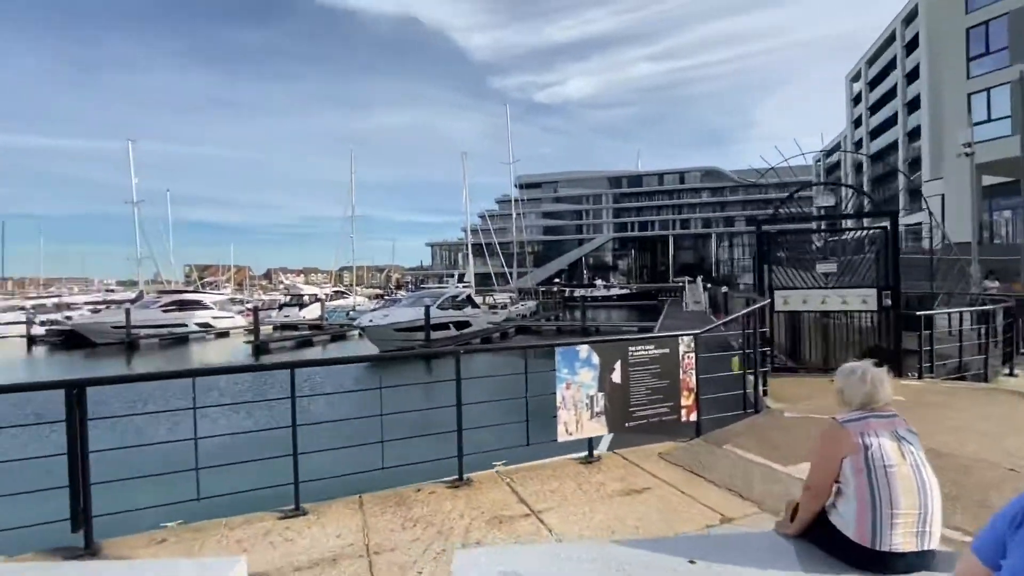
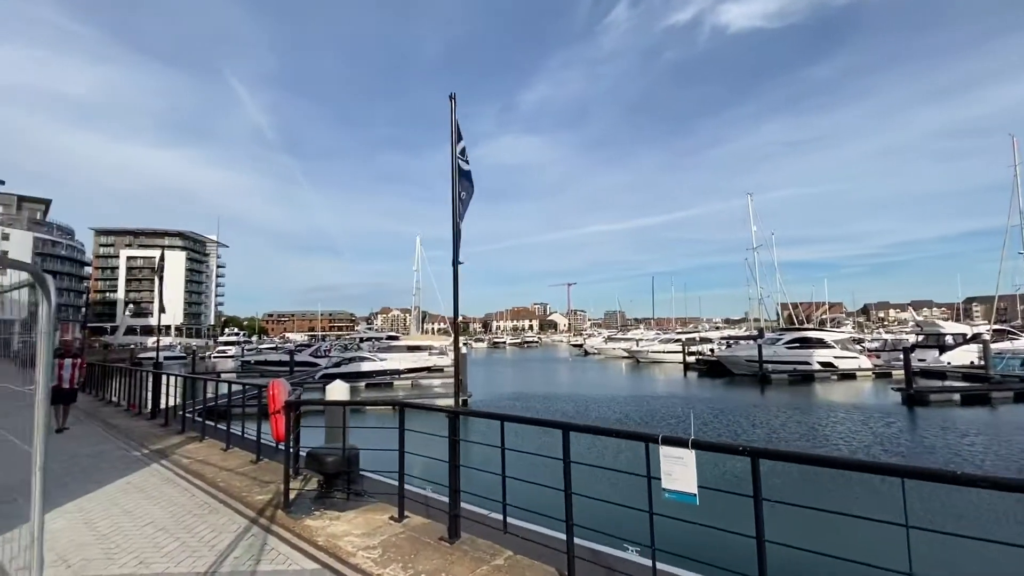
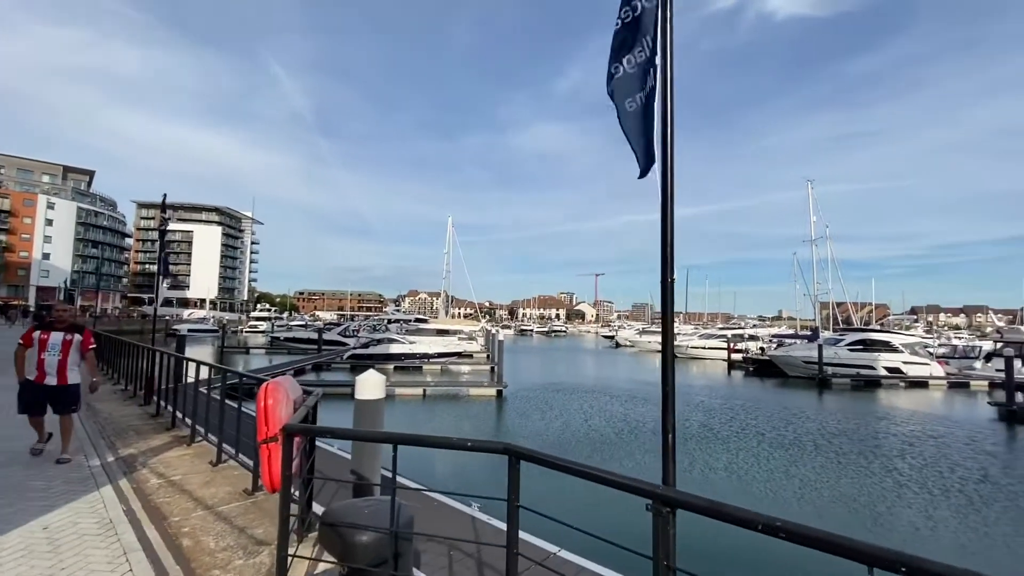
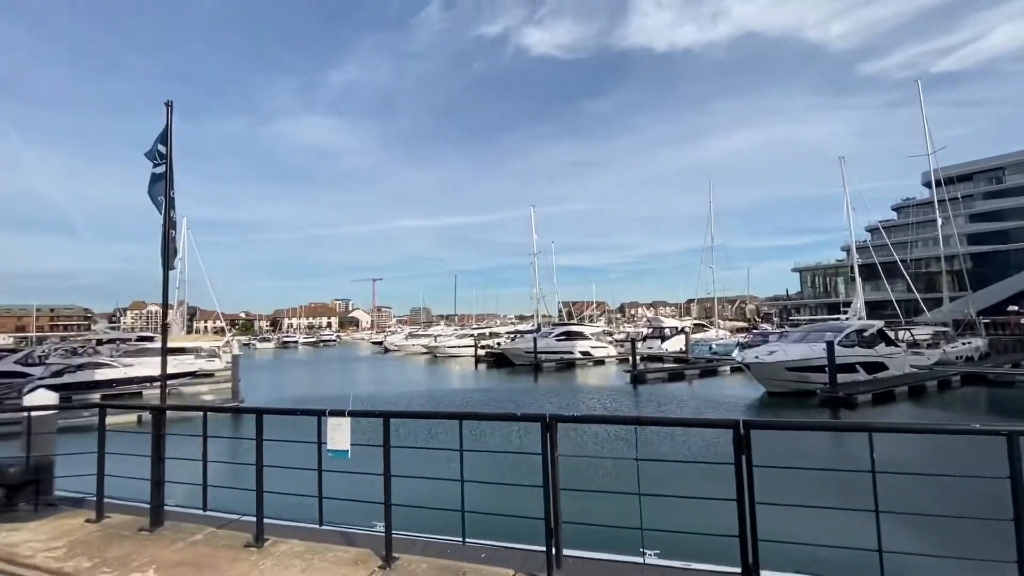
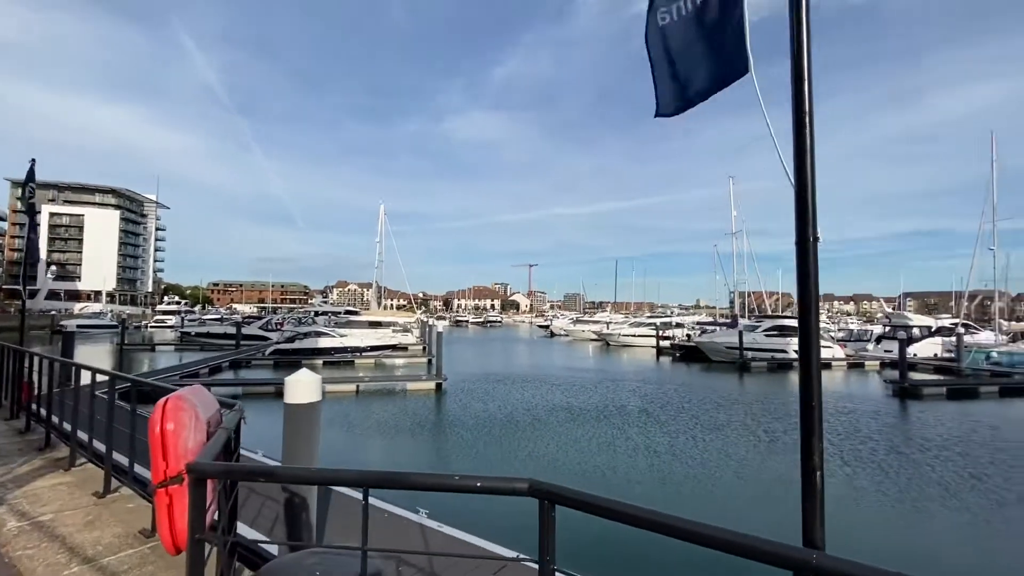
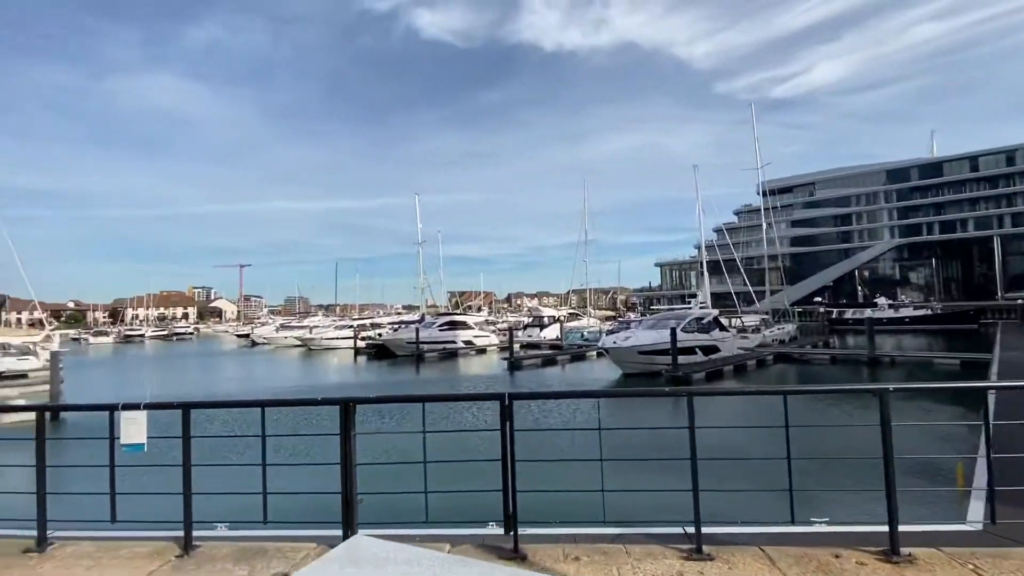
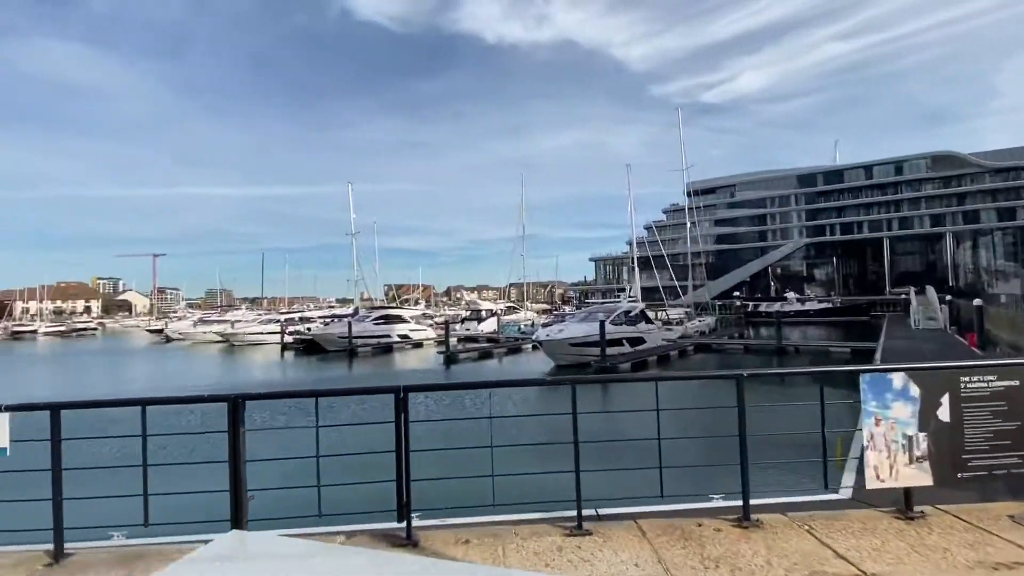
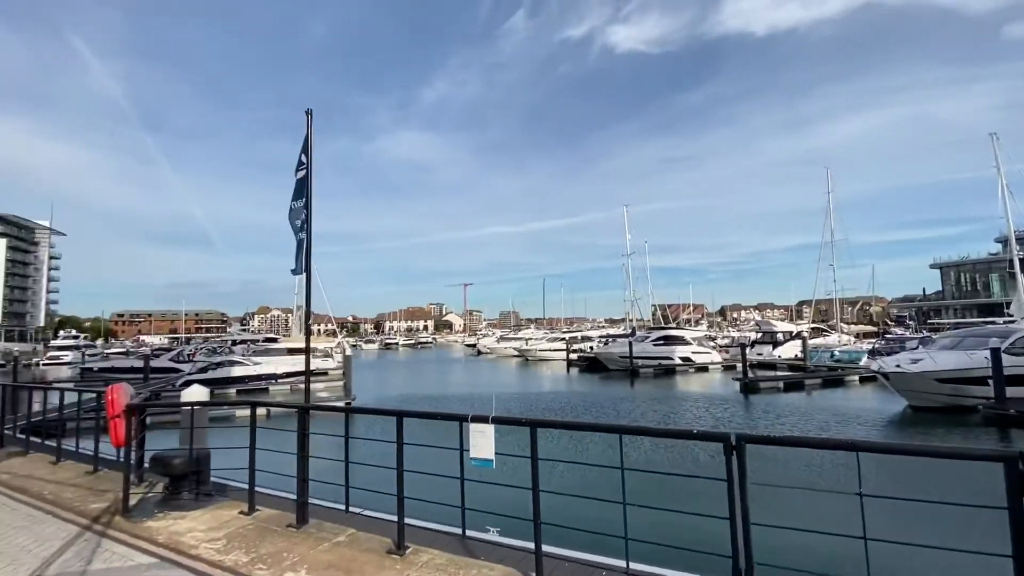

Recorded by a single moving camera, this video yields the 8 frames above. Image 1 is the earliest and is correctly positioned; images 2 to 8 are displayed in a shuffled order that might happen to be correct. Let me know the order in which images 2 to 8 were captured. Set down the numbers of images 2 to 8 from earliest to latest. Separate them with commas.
7, 6, 4, 8, 2, 3, 5
